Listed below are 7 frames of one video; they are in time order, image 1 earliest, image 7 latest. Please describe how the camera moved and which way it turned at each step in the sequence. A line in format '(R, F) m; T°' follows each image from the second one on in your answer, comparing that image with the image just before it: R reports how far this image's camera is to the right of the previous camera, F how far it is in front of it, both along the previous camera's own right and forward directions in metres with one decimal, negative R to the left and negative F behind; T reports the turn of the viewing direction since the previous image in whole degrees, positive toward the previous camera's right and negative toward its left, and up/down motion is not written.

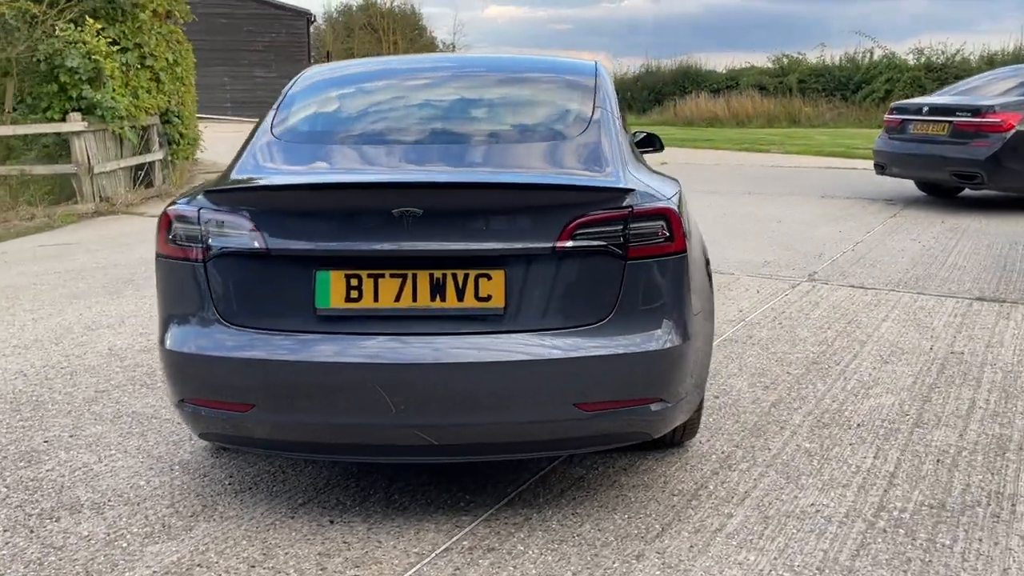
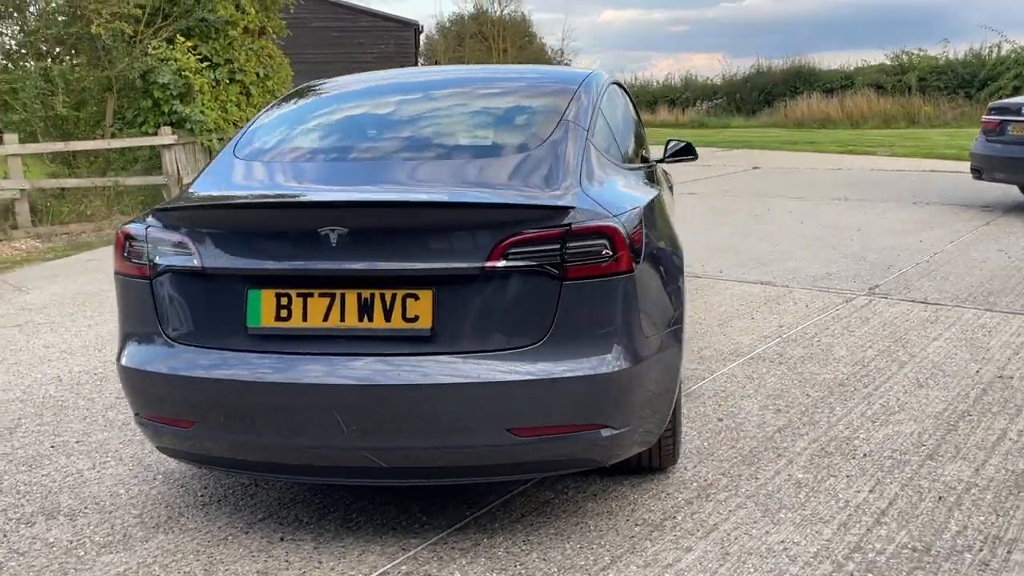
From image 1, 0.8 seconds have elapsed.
(+0.5, +0.1) m; -7°
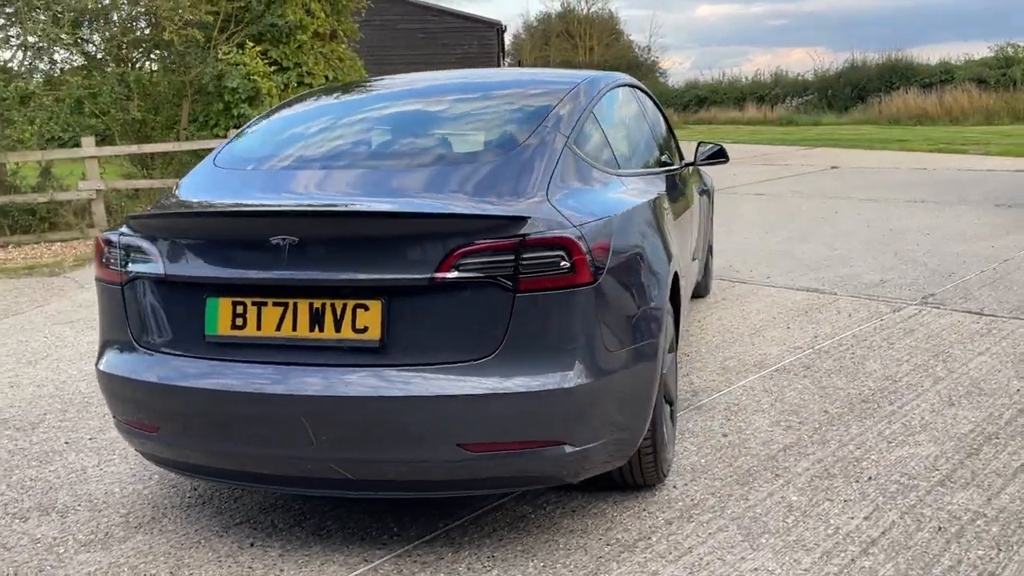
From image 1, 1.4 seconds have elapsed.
(+0.4, +0.1) m; -6°
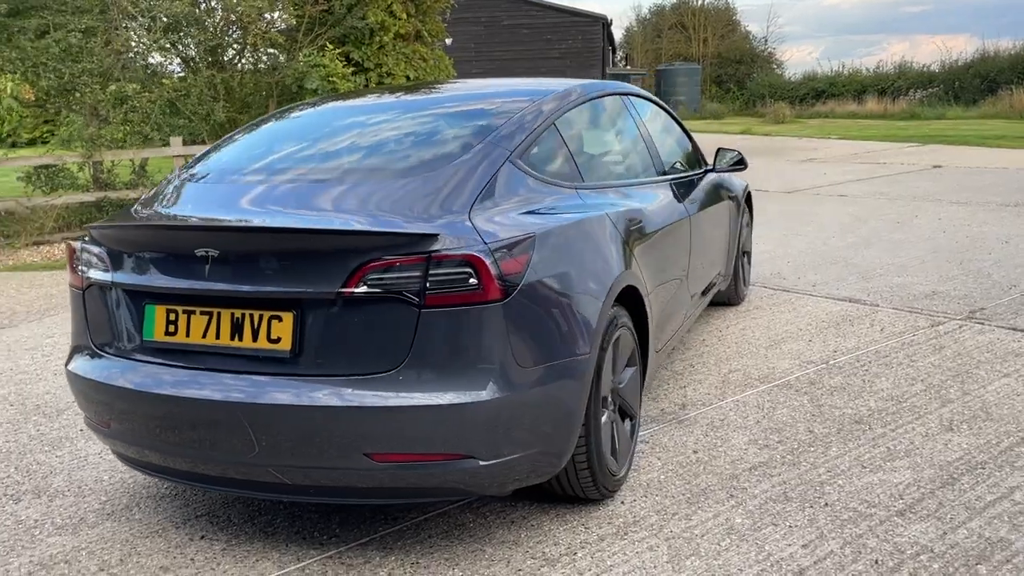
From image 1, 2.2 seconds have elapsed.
(+0.5, 0.0) m; -7°
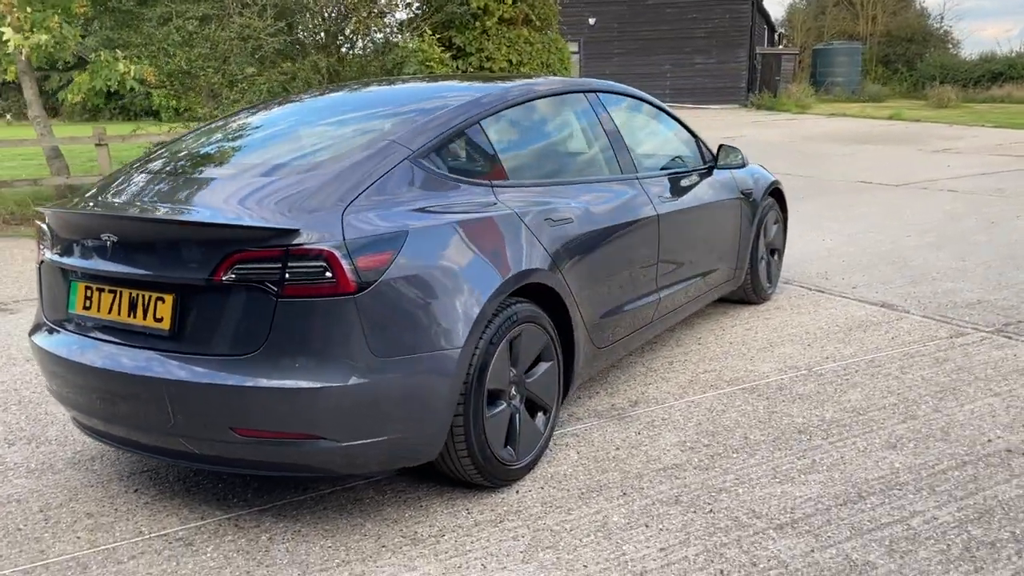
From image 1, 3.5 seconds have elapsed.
(+0.8, -0.1) m; -10°
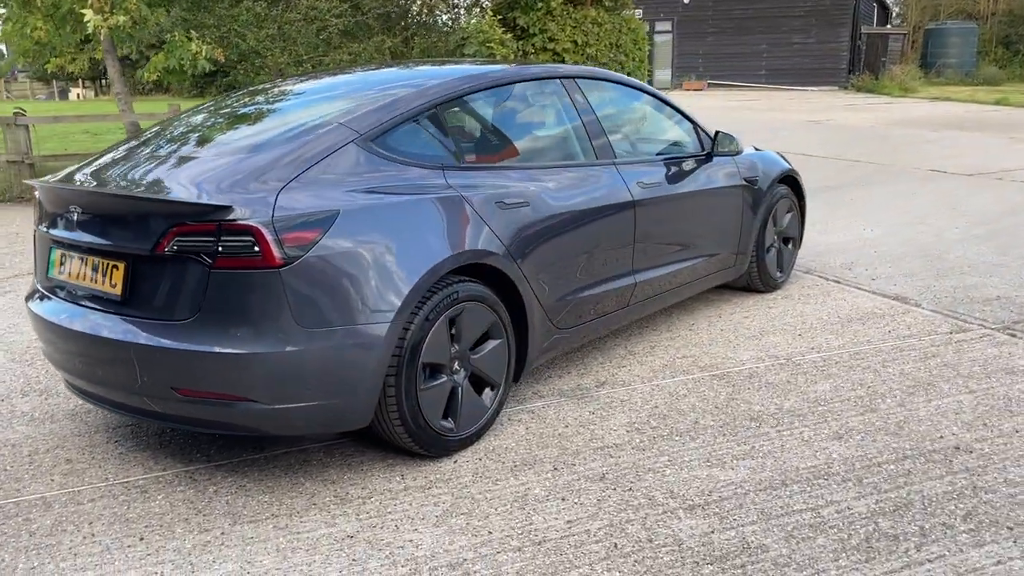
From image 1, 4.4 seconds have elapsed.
(+0.6, -0.1) m; -6°
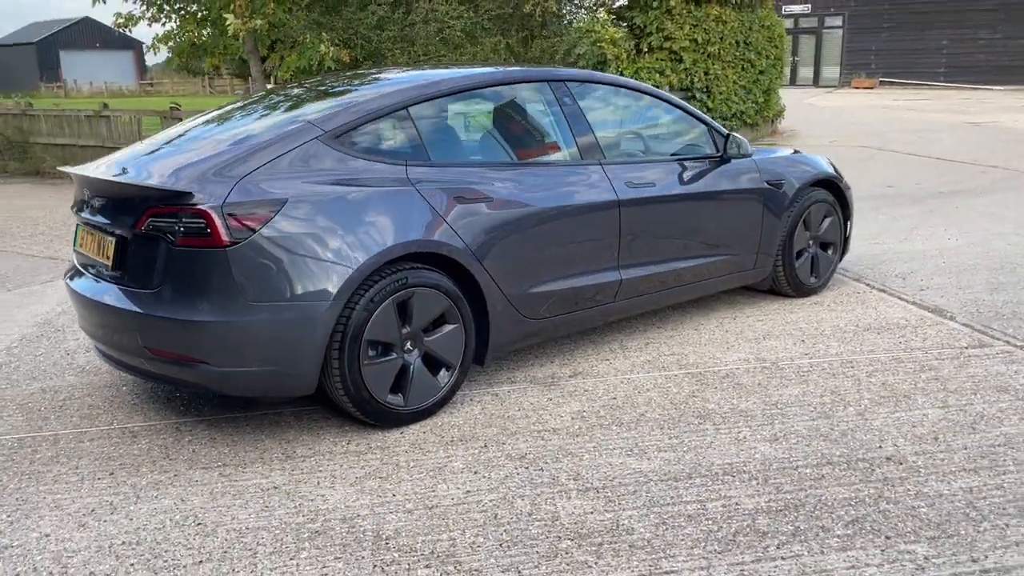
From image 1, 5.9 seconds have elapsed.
(+0.9, -0.2) m; -11°
